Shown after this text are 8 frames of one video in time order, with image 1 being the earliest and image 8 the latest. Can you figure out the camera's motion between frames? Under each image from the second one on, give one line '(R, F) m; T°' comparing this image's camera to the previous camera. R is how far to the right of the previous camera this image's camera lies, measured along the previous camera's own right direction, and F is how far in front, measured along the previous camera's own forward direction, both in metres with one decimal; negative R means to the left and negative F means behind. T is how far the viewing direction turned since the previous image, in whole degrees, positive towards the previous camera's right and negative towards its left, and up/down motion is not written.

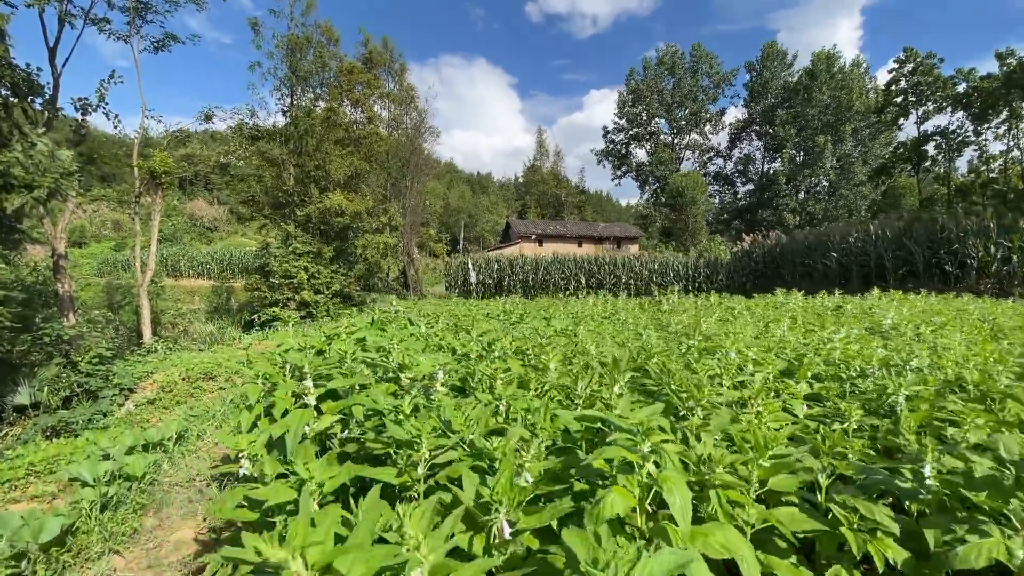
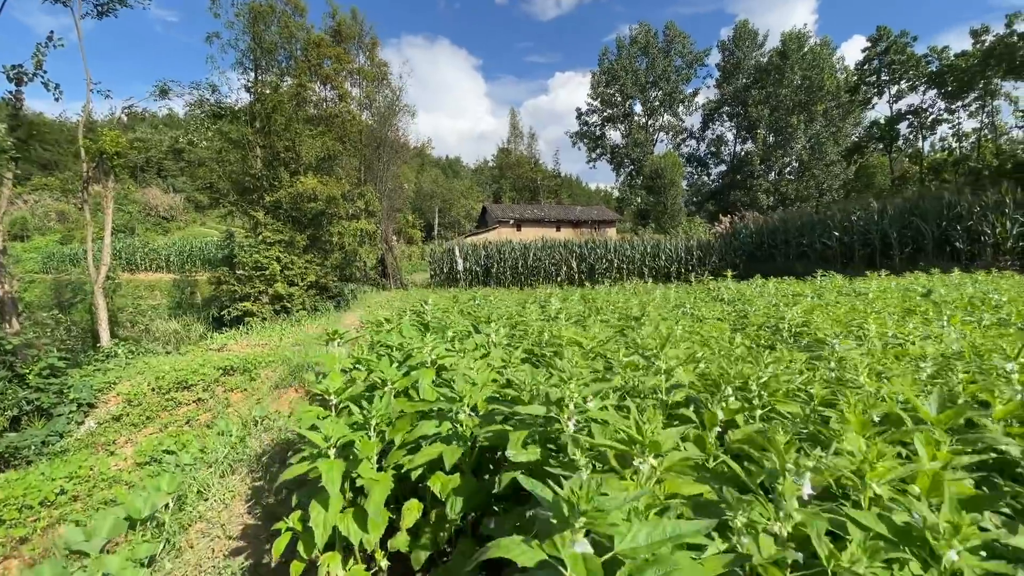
(-0.6, +0.7) m; +3°
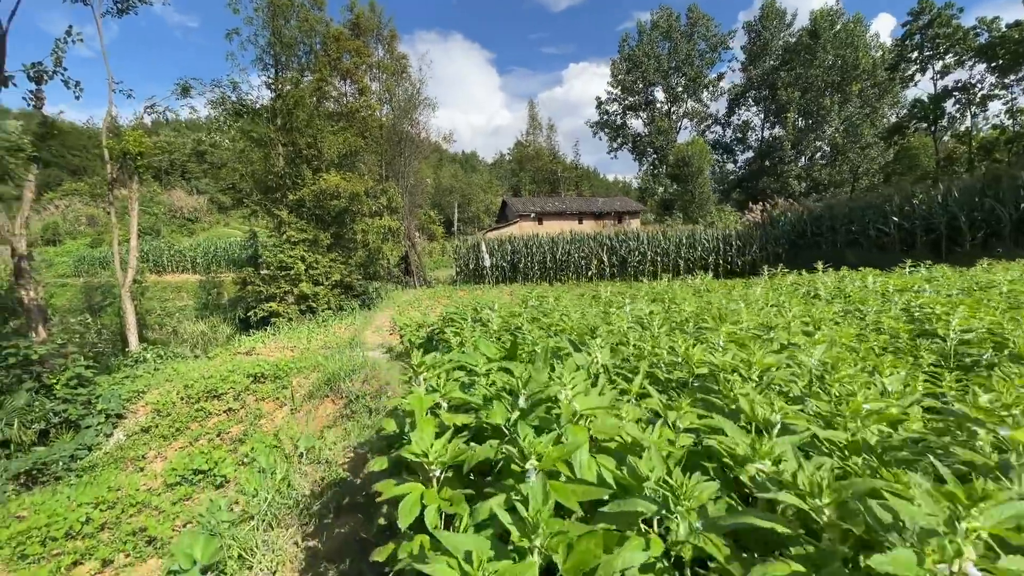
(-0.4, +0.5) m; -2°
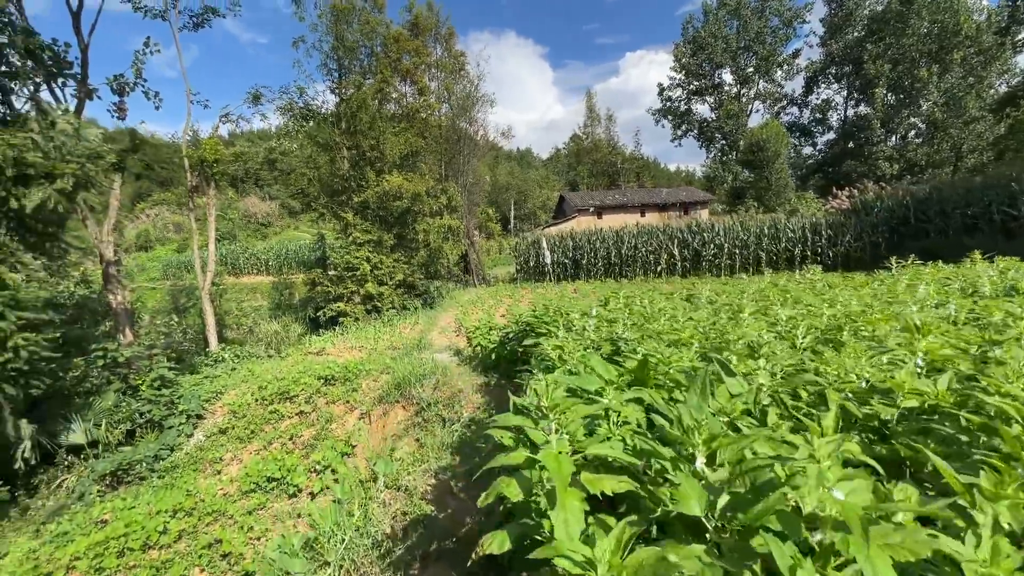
(-0.2, +0.4) m; -7°
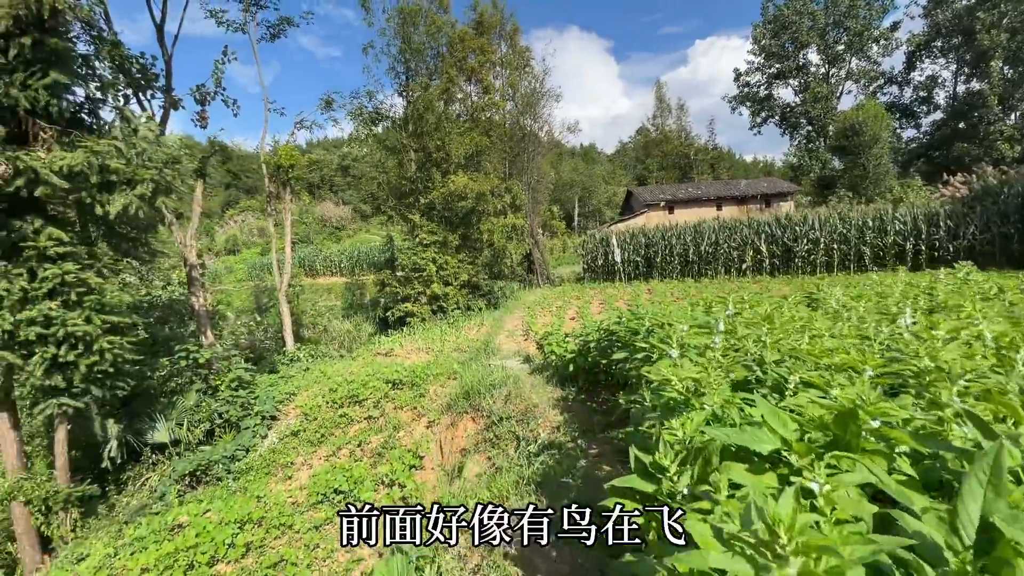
(-0.1, +0.4) m; -8°
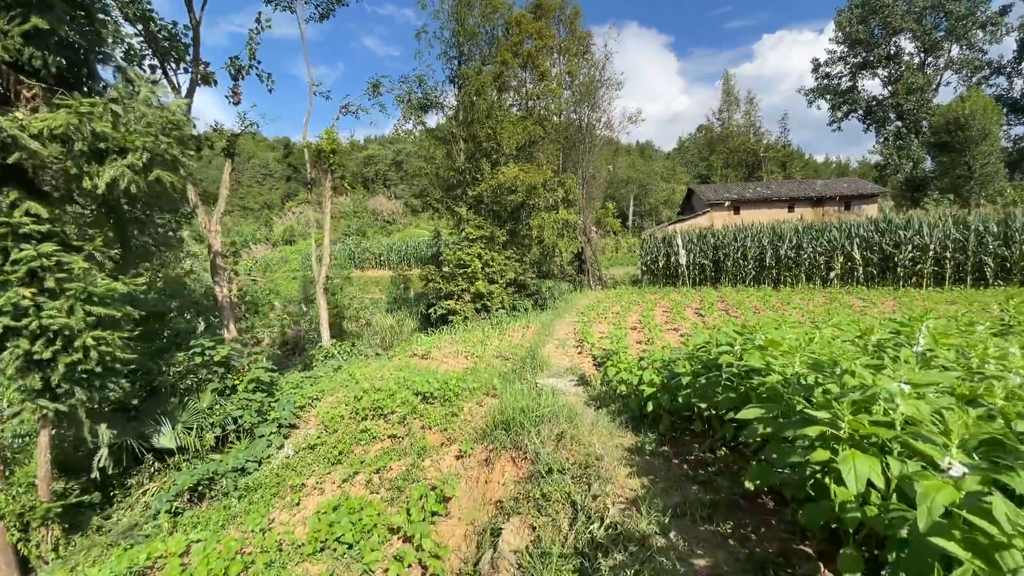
(-0.1, +0.9) m; -6°
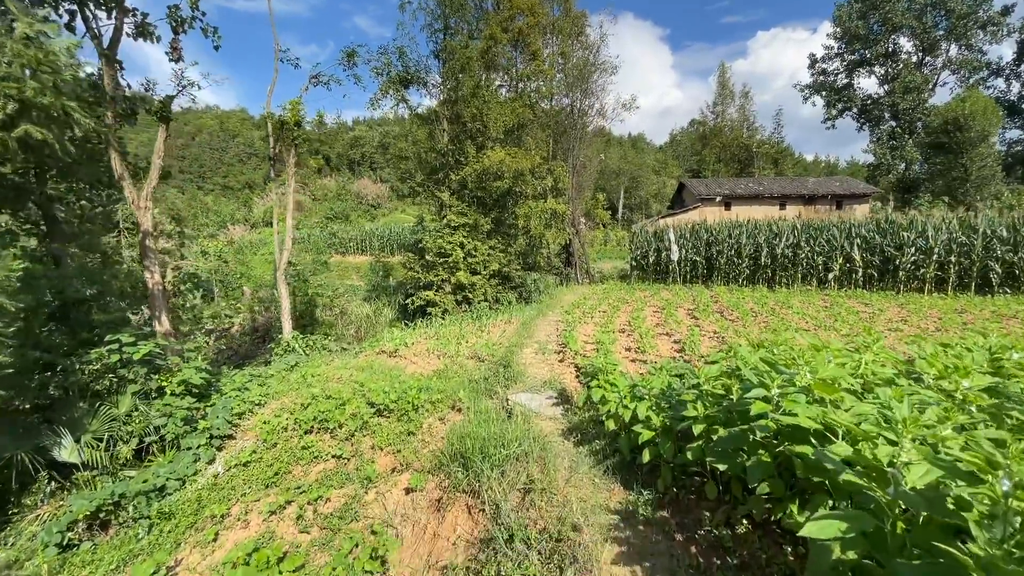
(+0.1, +0.7) m; +1°
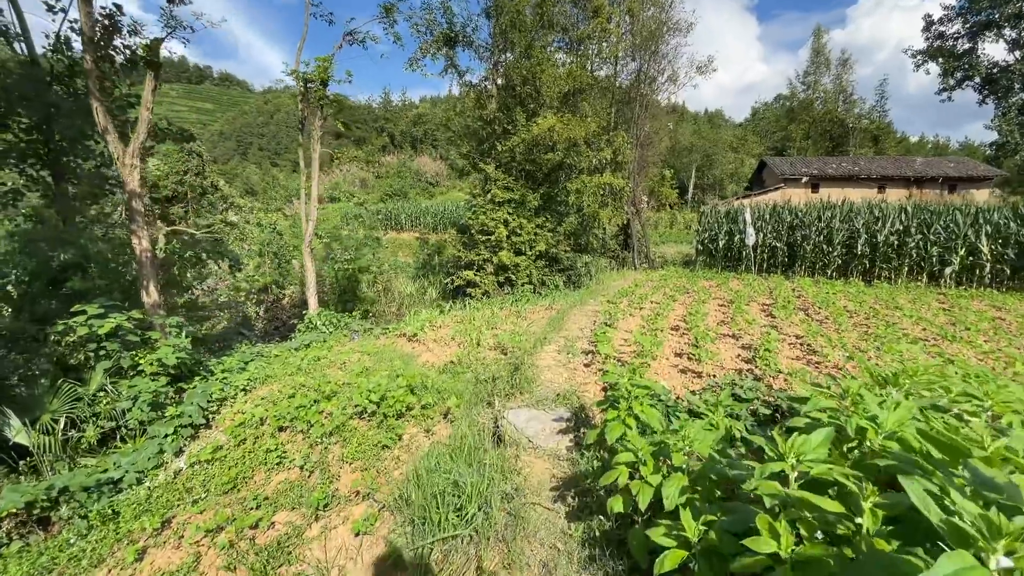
(+0.3, +1.0) m; -7°
